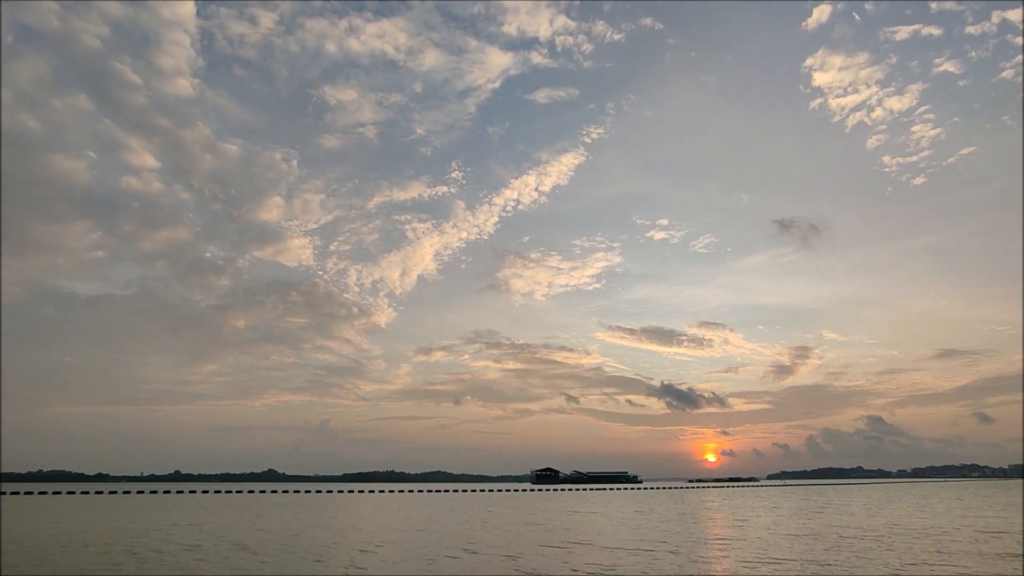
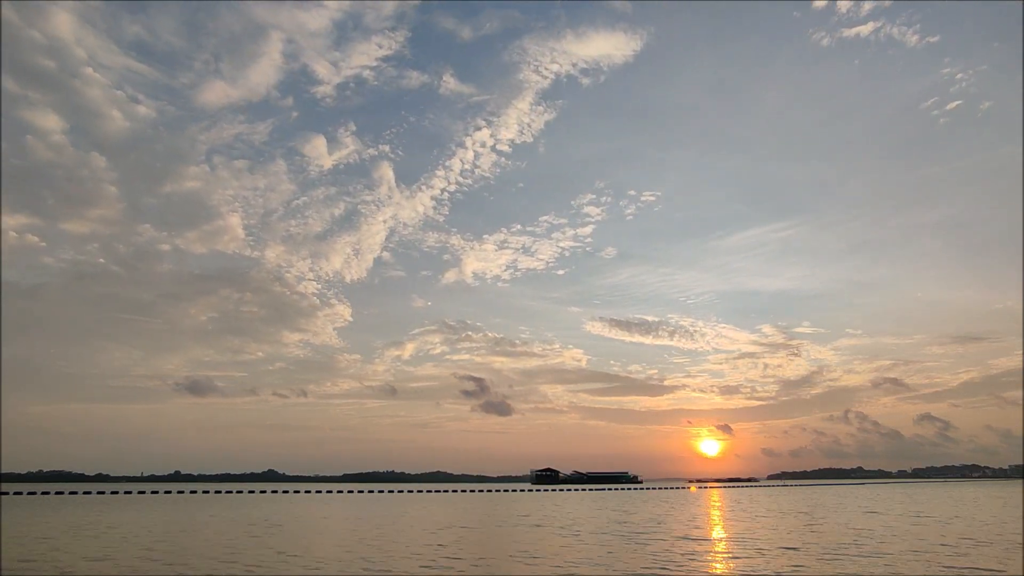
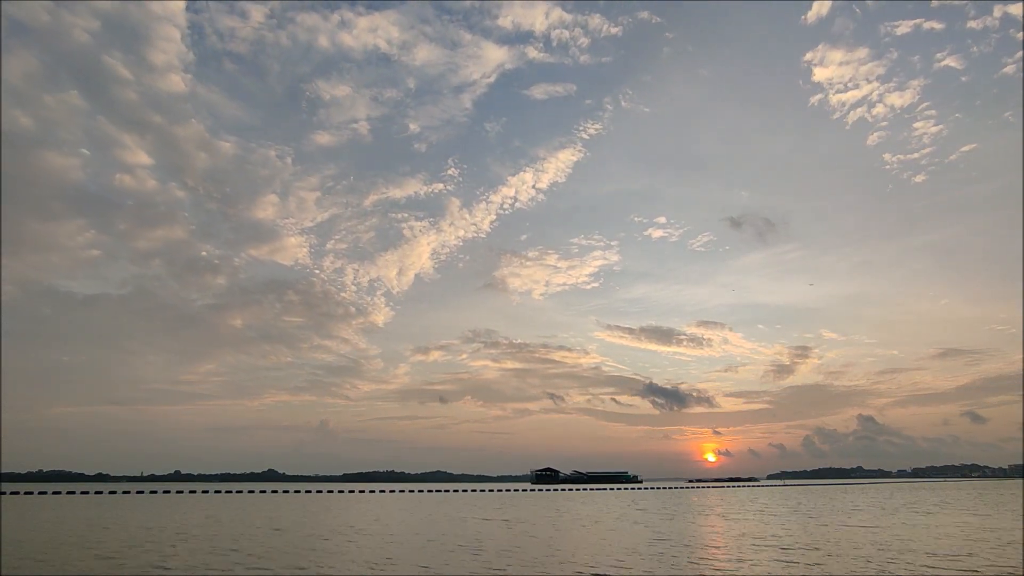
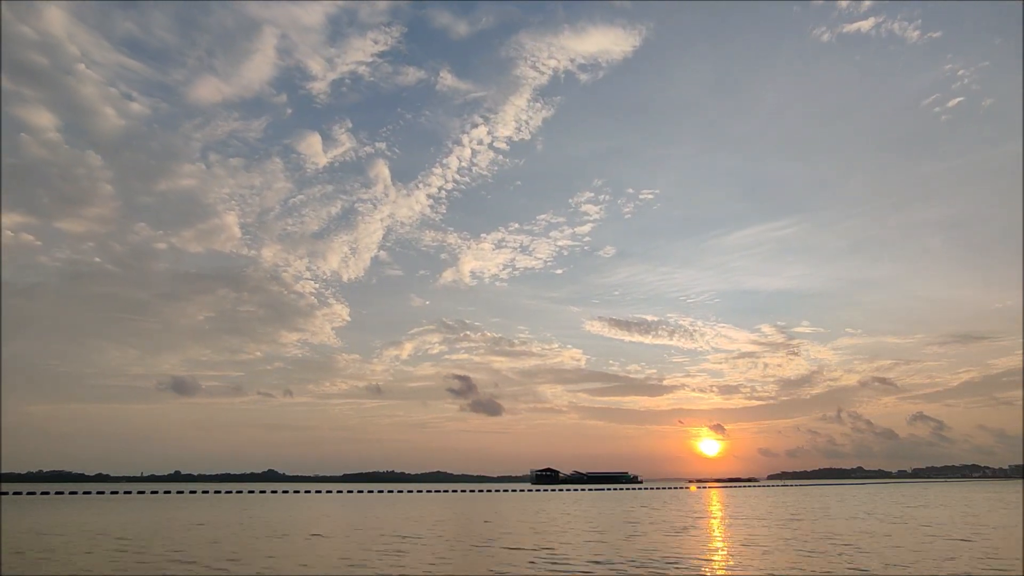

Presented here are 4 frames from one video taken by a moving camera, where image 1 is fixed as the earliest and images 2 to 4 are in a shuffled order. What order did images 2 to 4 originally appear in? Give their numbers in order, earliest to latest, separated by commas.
3, 2, 4
